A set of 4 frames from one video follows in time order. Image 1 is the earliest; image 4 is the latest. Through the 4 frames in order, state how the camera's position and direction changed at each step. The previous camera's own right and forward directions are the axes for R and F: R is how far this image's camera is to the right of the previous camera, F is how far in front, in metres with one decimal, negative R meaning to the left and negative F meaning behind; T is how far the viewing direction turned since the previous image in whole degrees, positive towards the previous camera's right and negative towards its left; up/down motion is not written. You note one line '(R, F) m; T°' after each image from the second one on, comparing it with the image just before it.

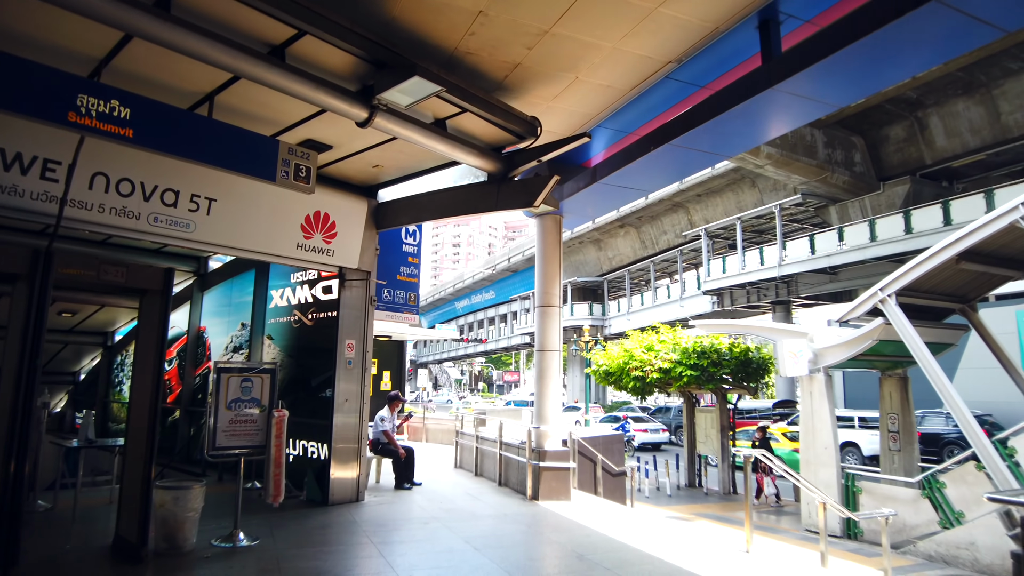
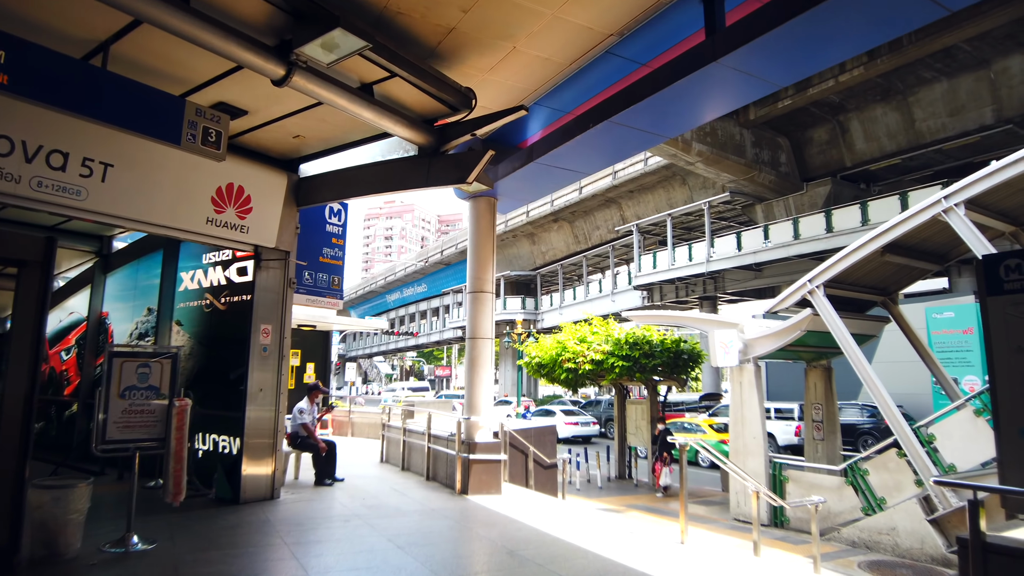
(0.0, +0.4) m; +6°
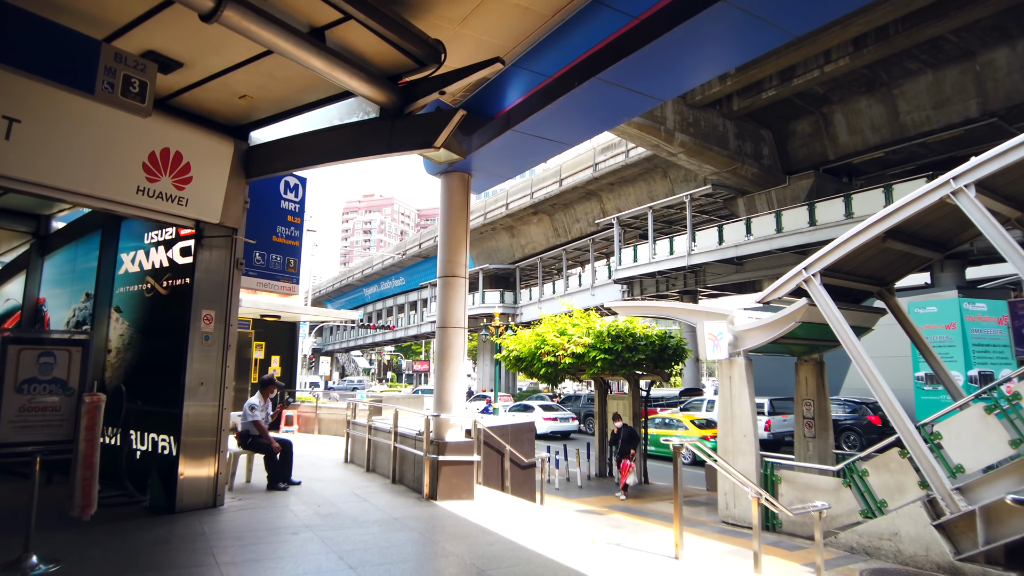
(0.0, +0.8) m; +2°
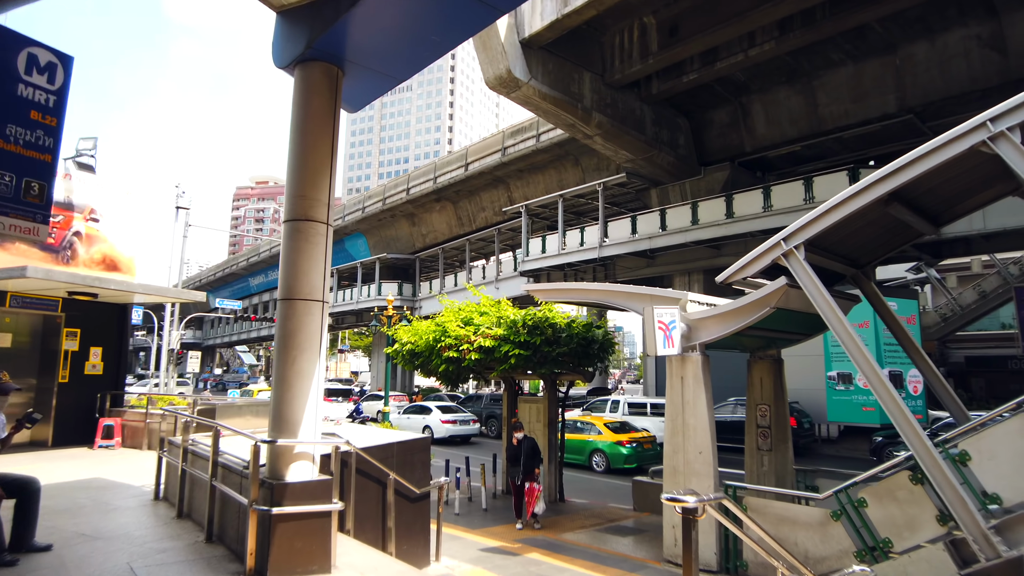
(+0.1, +2.7) m; +8°
